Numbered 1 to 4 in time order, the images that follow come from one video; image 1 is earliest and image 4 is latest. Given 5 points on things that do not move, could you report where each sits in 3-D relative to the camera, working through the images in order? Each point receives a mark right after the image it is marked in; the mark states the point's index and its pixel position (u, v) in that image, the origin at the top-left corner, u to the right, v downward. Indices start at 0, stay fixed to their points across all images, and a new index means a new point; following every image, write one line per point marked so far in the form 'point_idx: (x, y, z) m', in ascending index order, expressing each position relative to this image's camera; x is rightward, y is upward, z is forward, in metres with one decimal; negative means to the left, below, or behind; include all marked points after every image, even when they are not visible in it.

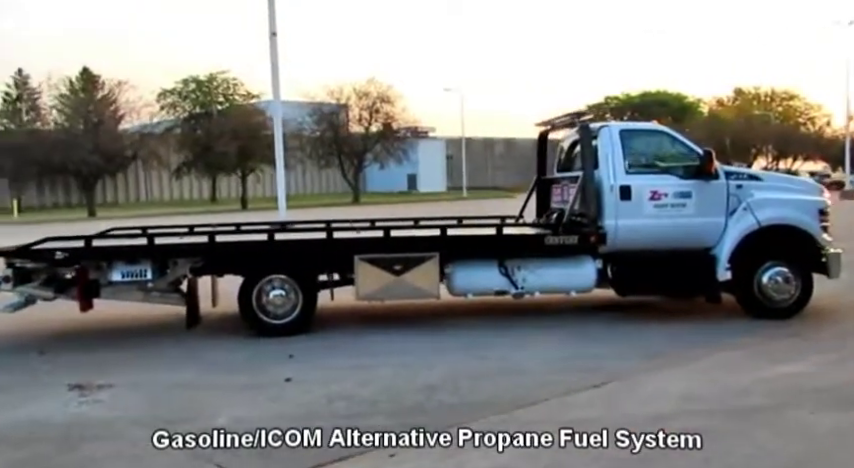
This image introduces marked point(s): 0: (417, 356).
0: (-0.1, -1.2, +7.8) m
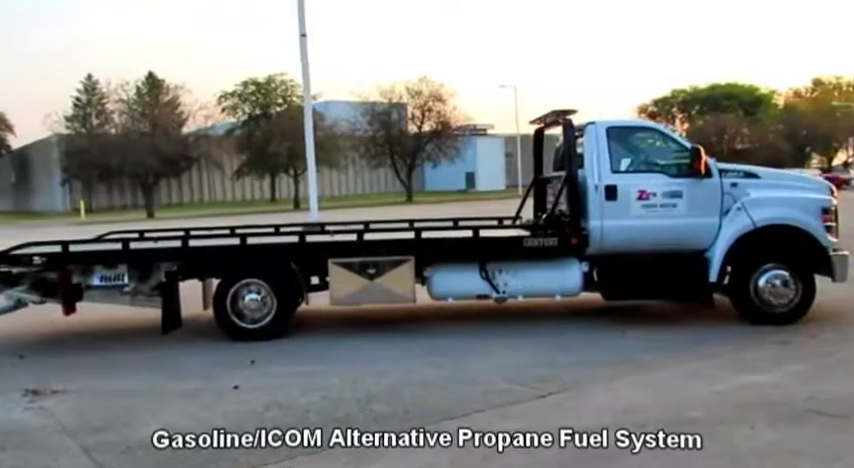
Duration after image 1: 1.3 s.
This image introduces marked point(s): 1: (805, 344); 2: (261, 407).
0: (-0.5, -1.2, +7.7) m
1: (+3.9, -1.1, +8.2) m
2: (-1.3, -1.3, +6.2) m
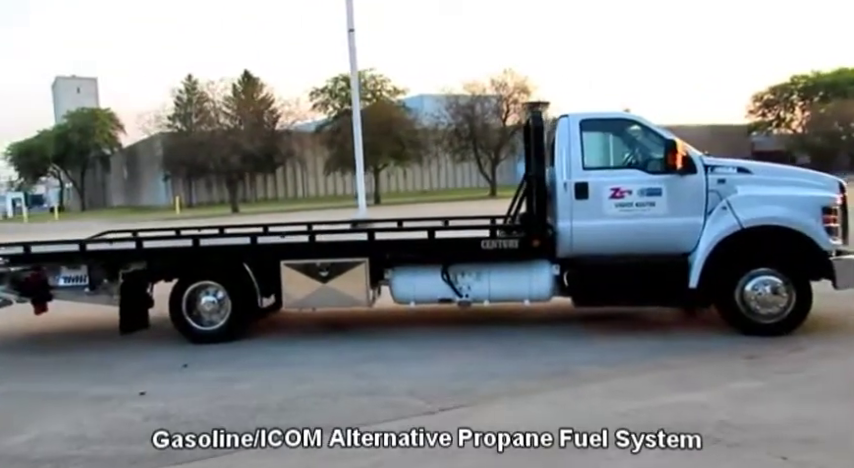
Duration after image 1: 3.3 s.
0: (-1.1, -1.2, +7.4) m
1: (+3.2, -1.1, +7.4) m
2: (-2.1, -1.4, +6.0) m
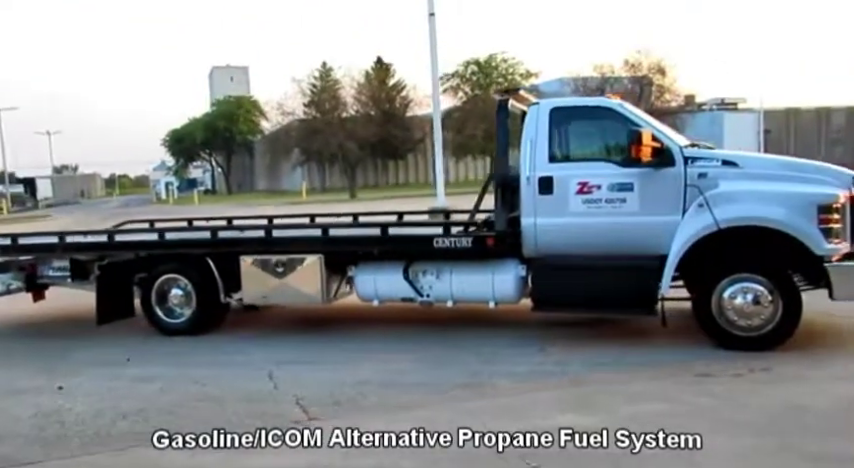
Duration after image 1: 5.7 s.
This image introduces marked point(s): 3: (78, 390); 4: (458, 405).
0: (-1.8, -1.2, +7.3) m
1: (+2.5, -1.1, +6.5) m
2: (-3.0, -1.4, +6.0) m
3: (-3.0, -1.3, +6.7) m
4: (+0.2, -1.3, +5.8) m
